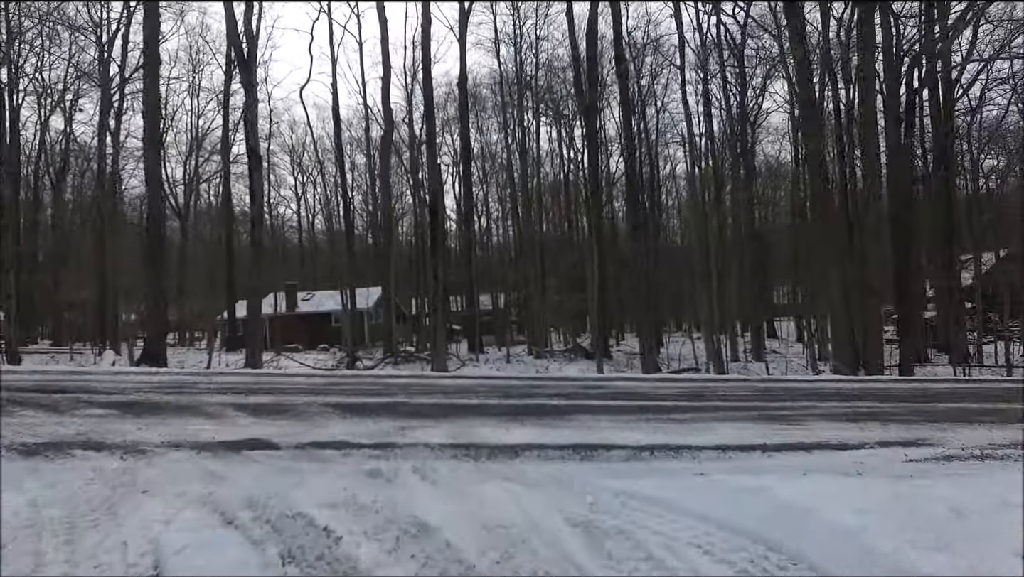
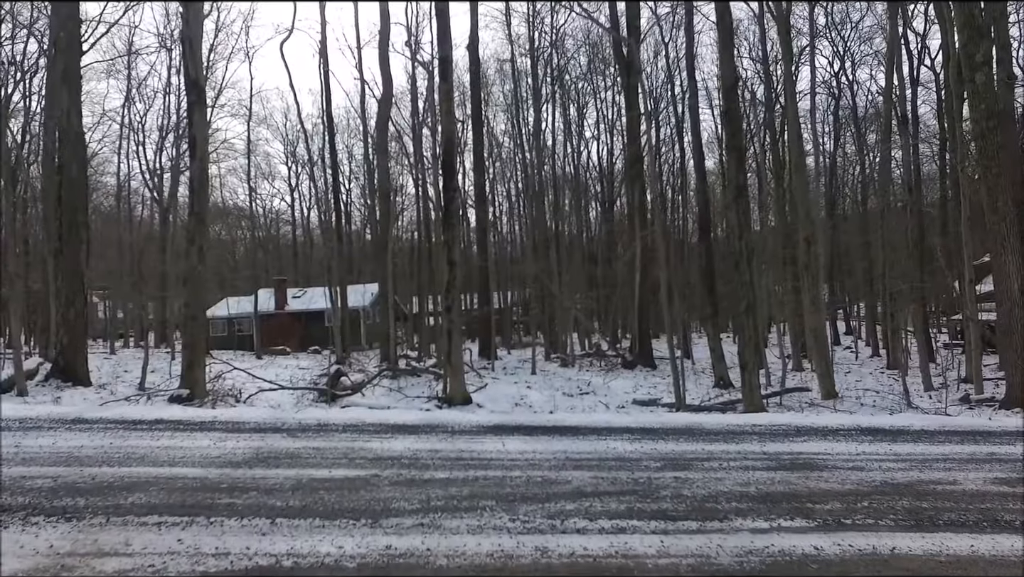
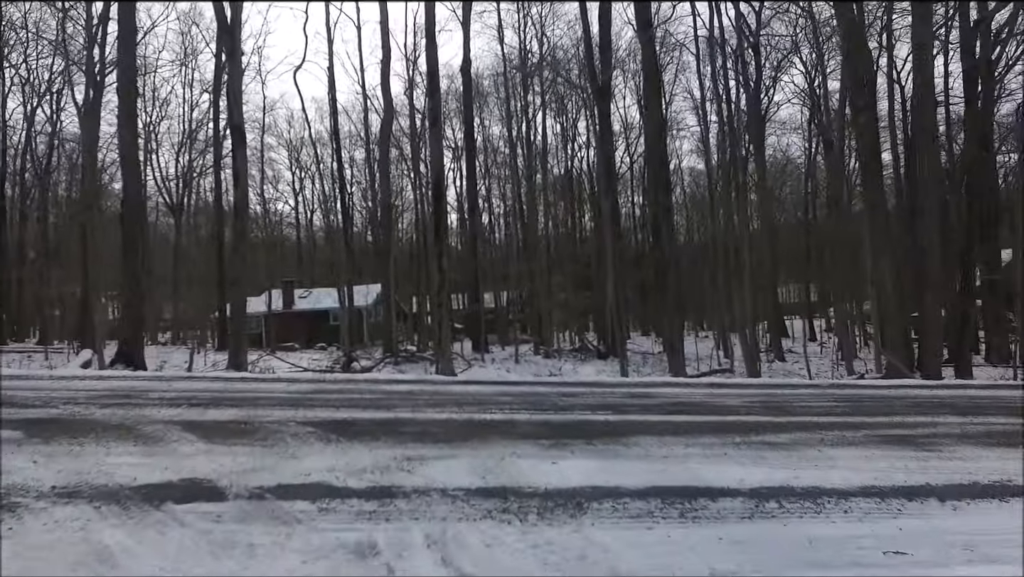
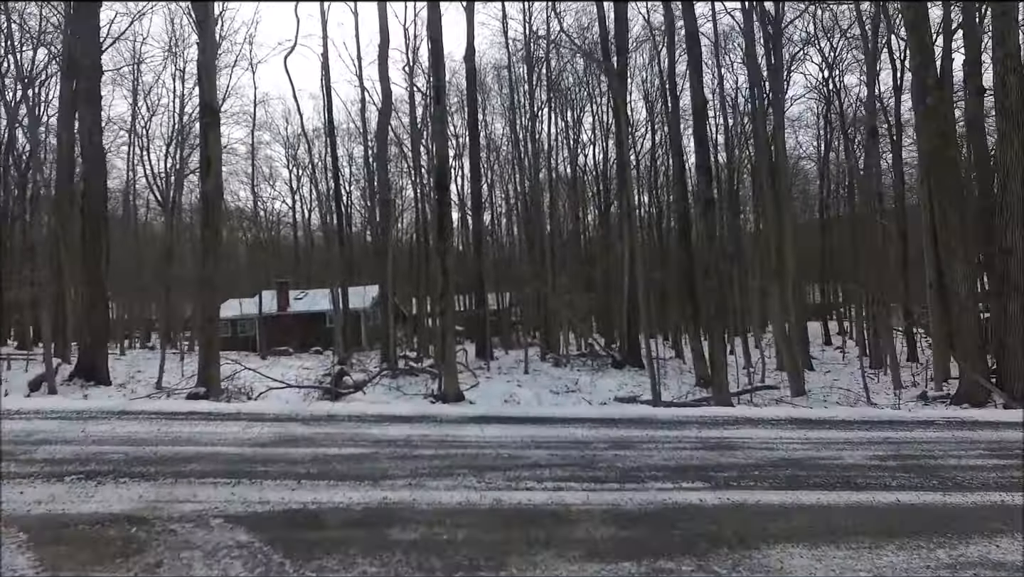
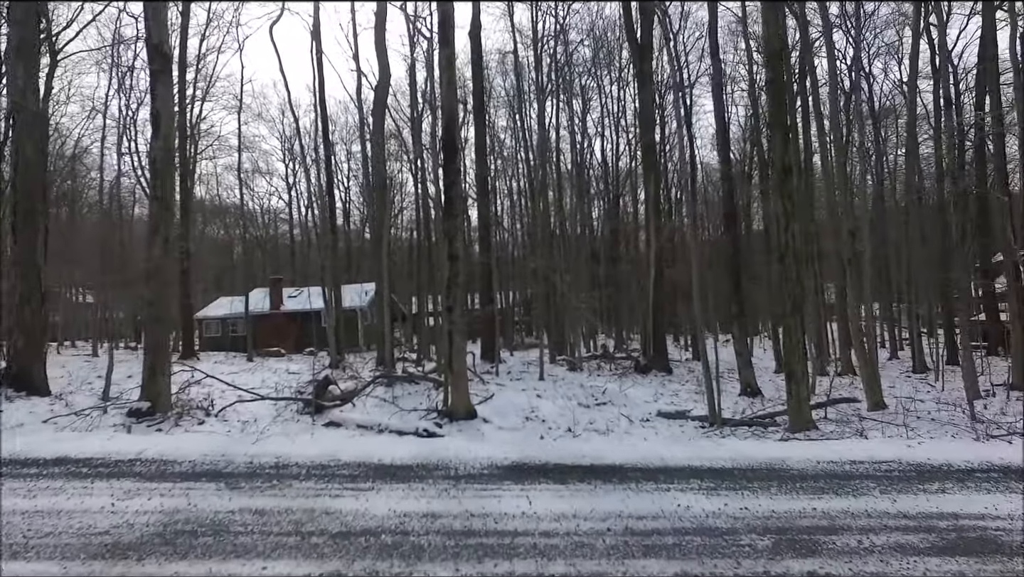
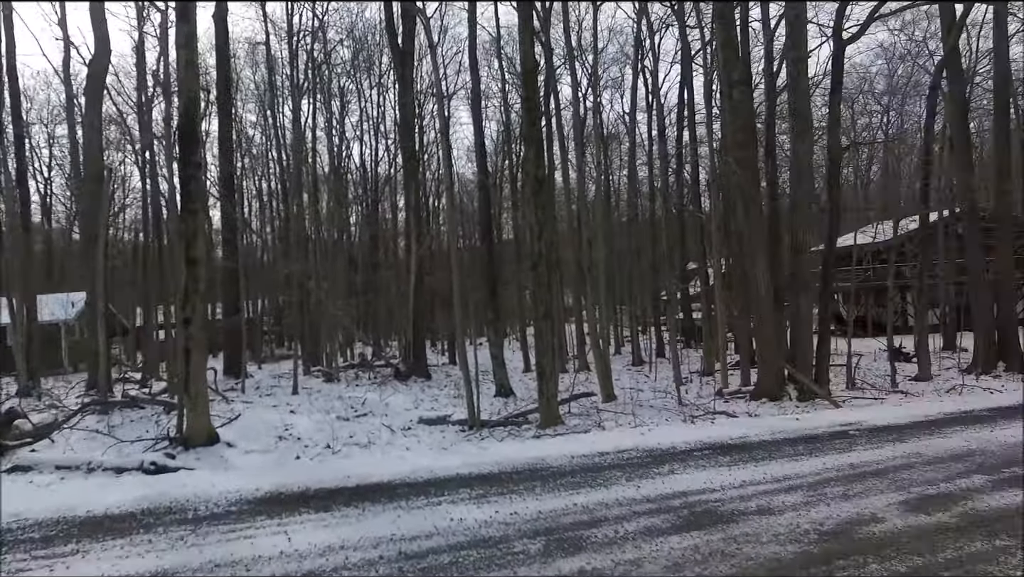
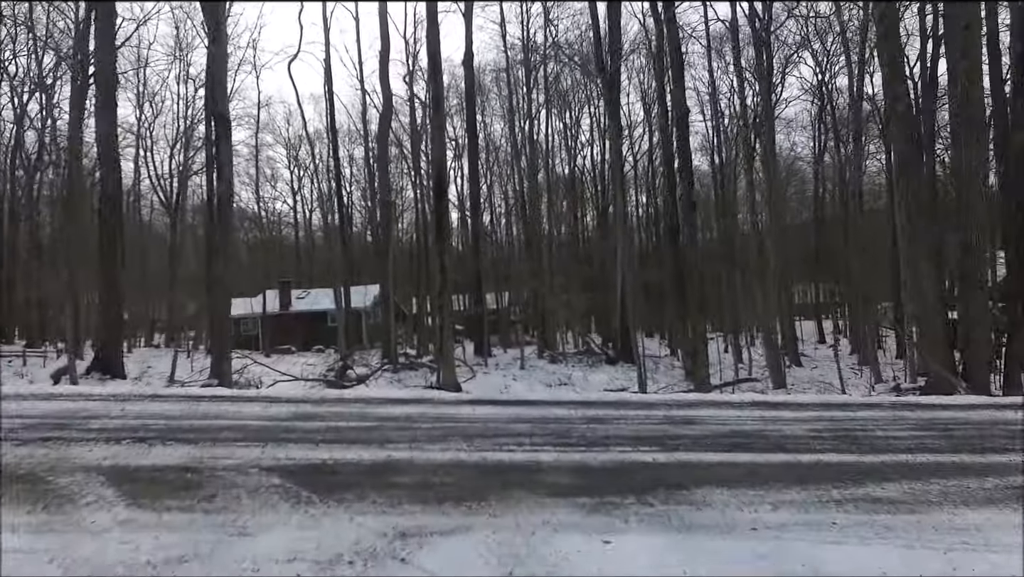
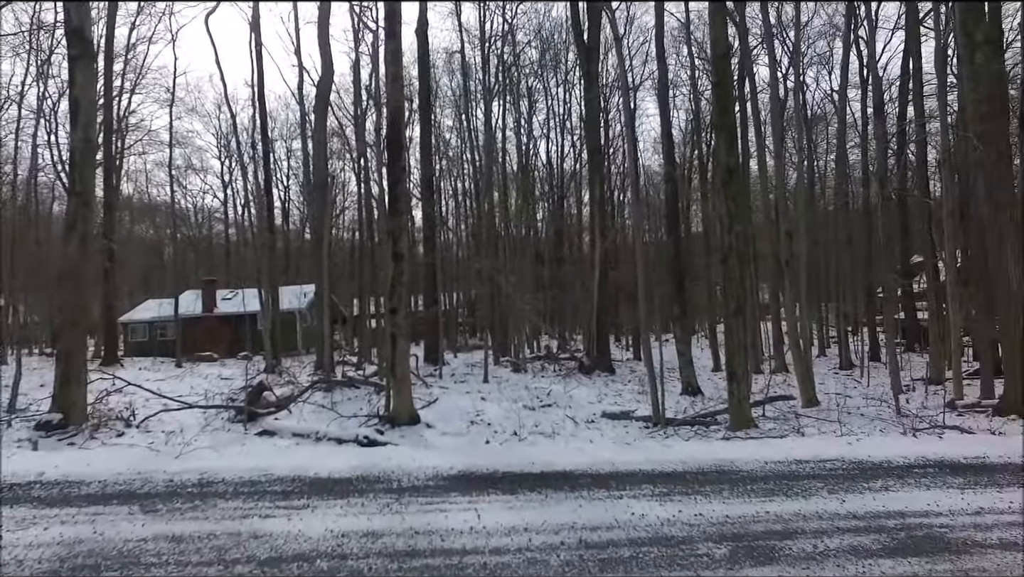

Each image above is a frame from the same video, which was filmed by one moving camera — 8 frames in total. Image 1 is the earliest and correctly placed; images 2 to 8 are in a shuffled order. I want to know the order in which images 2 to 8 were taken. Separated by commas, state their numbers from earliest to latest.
3, 7, 4, 2, 5, 8, 6
